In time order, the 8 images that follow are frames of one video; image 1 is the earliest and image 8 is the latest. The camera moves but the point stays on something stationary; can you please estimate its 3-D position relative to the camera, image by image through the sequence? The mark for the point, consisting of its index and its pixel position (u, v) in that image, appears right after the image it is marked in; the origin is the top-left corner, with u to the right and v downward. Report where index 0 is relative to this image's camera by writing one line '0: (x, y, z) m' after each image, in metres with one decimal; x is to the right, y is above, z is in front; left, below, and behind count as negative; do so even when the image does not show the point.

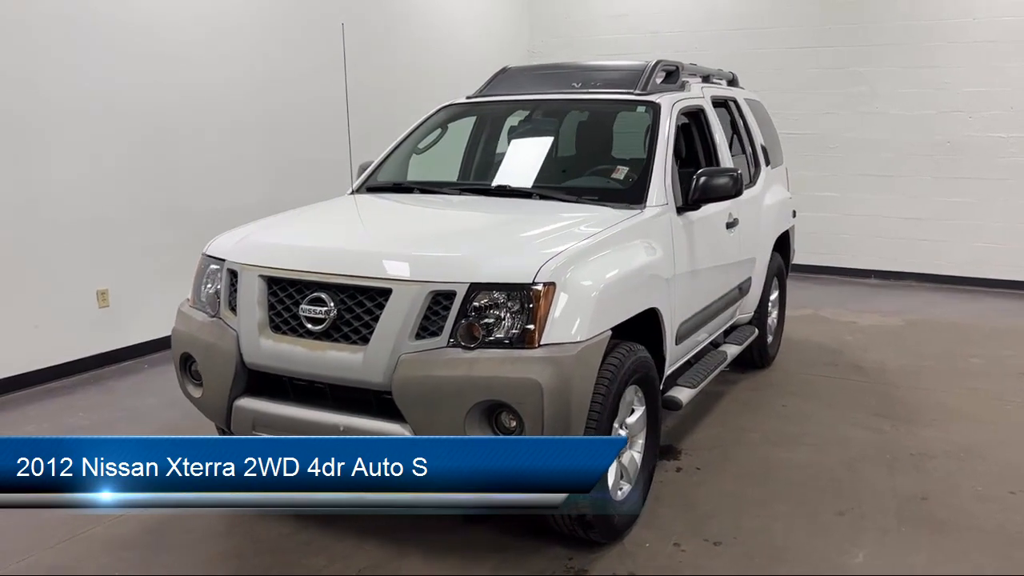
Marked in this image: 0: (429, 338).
0: (-0.3, -0.2, +2.6) m
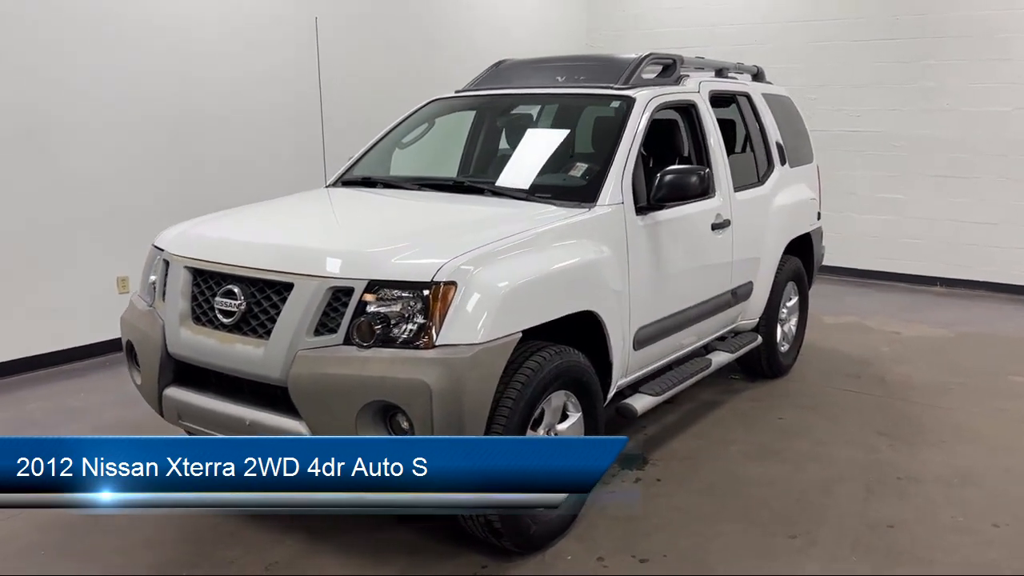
0: (-0.6, -0.1, +2.5) m
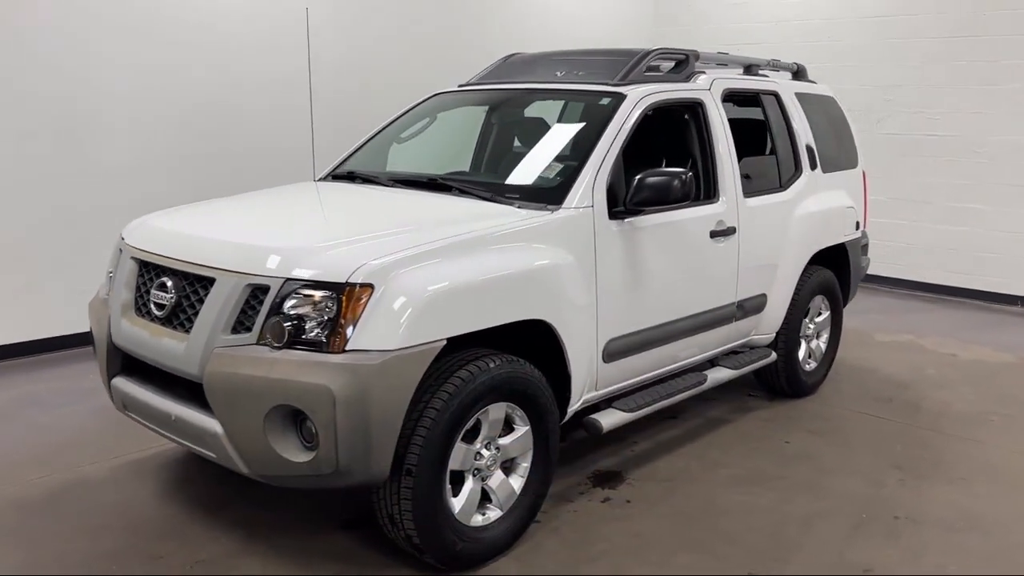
0: (-0.8, -0.1, +2.5) m
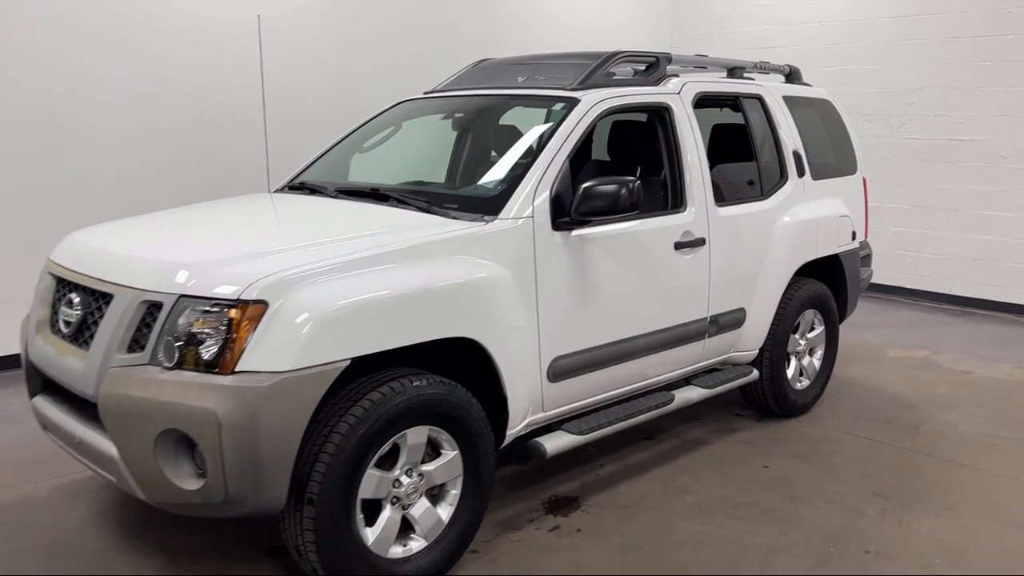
0: (-1.1, -0.2, +2.4) m
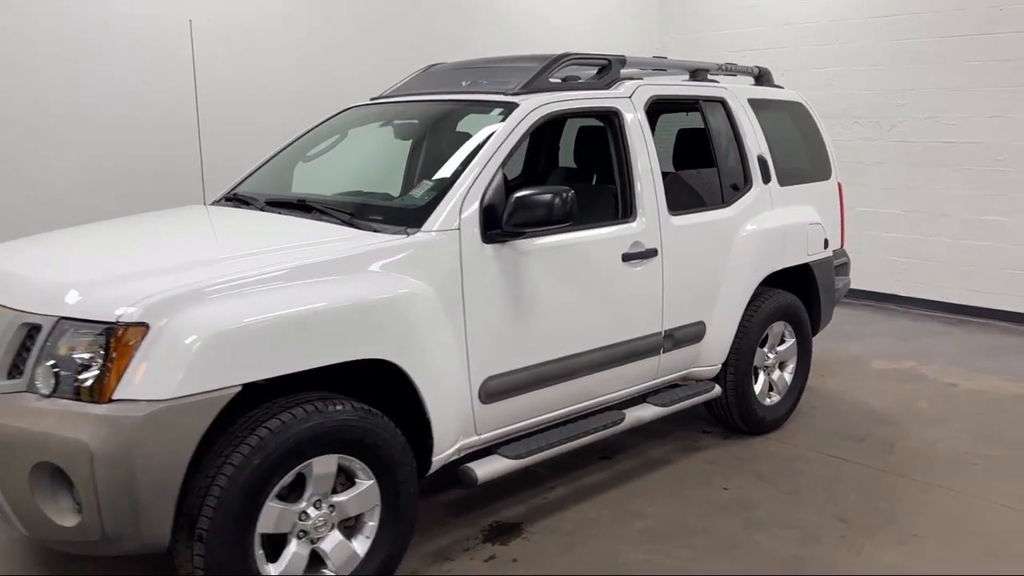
0: (-1.3, -0.2, +2.2) m
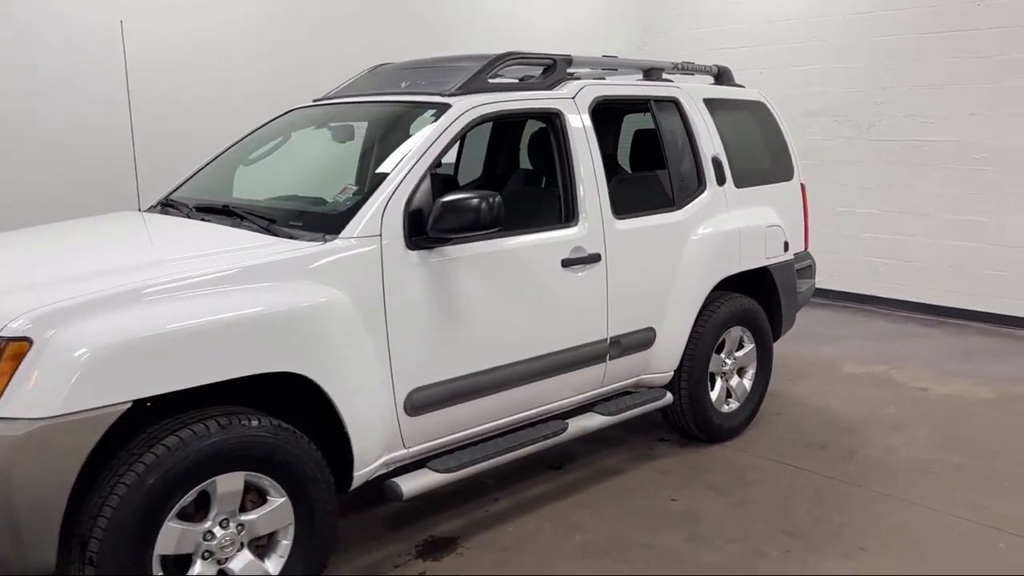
0: (-1.6, -0.3, +2.1) m
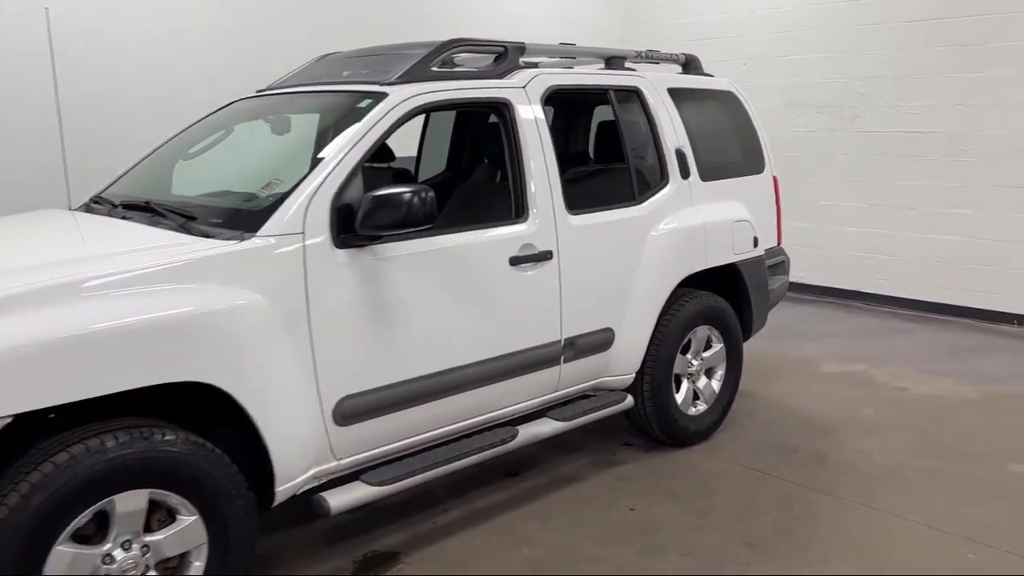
0: (-1.8, -0.3, +1.9) m
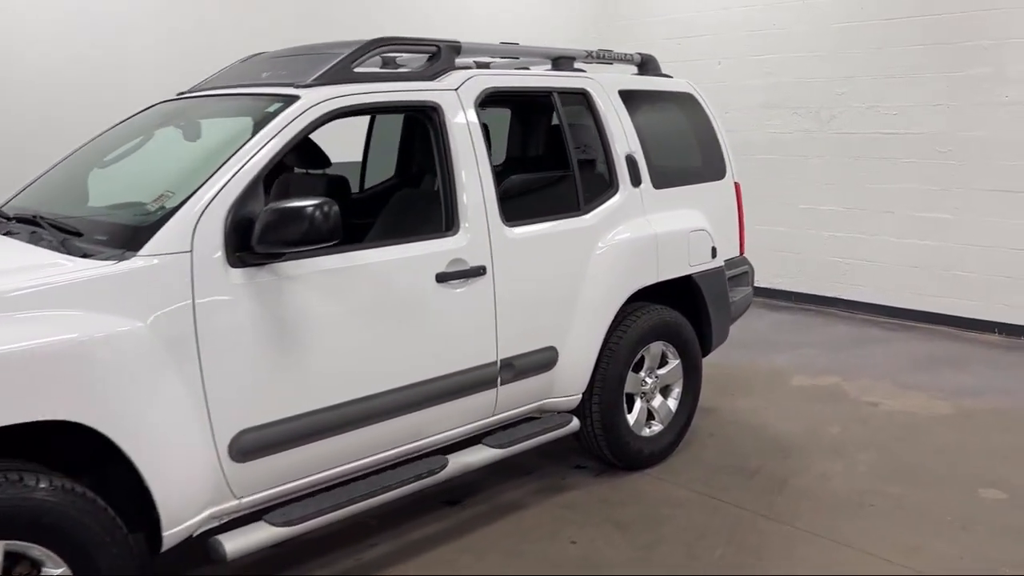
0: (-2.0, -0.4, +1.7) m
